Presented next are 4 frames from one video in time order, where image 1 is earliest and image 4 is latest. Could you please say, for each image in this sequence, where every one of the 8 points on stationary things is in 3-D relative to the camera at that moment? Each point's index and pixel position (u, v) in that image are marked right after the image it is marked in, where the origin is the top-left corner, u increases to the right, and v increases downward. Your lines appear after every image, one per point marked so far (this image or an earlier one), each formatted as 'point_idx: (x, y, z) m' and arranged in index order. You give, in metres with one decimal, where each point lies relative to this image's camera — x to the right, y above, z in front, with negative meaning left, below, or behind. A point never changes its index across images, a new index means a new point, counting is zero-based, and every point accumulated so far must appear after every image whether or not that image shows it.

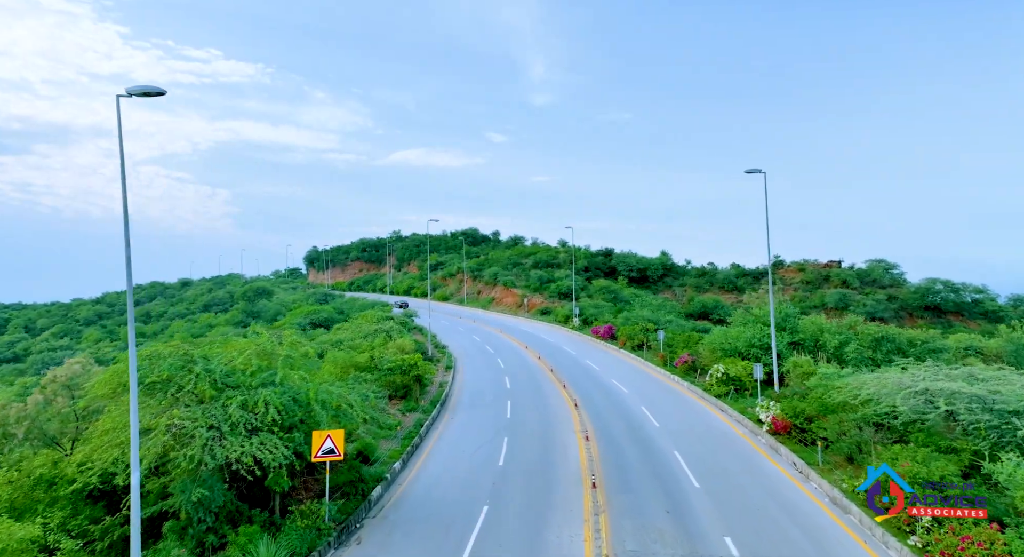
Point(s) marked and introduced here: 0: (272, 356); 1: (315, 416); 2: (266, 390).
0: (-5.9, -1.9, +17.7) m
1: (-4.8, -3.3, +17.4) m
2: (-5.6, -2.6, +16.5) m
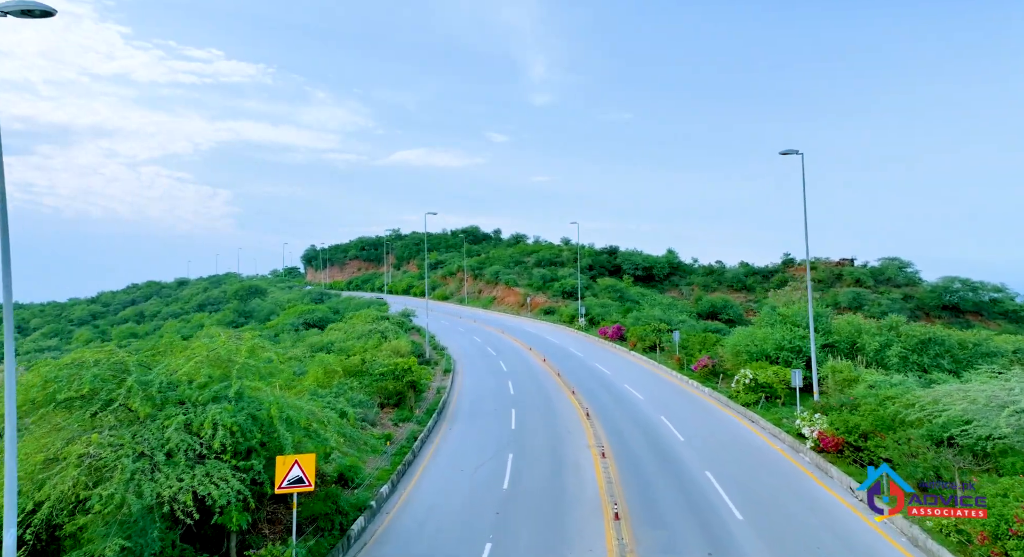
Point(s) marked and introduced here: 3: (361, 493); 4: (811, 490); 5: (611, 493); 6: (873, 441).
0: (-5.7, -1.7, +14.6) m
1: (-4.6, -3.1, +14.3) m
2: (-5.4, -2.4, +13.4) m
3: (-3.8, -5.4, +18.2) m
4: (+7.6, -5.4, +18.5) m
5: (+2.6, -5.6, +19.1) m
6: (+9.4, -4.2, +18.8) m
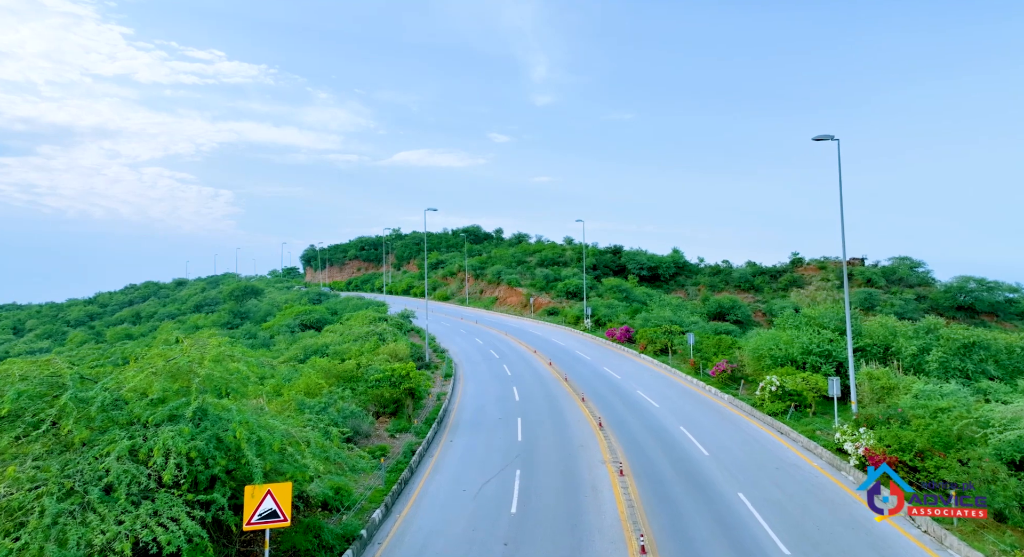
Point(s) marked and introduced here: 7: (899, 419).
0: (-5.5, -1.7, +12.4) m
1: (-4.4, -3.1, +12.1) m
2: (-5.2, -2.3, +11.1) m
3: (-3.6, -5.3, +16.0) m
4: (+7.8, -5.3, +16.2) m
5: (+2.8, -5.6, +16.8) m
6: (+9.6, -4.1, +16.5) m
7: (+10.3, -3.7, +19.5) m
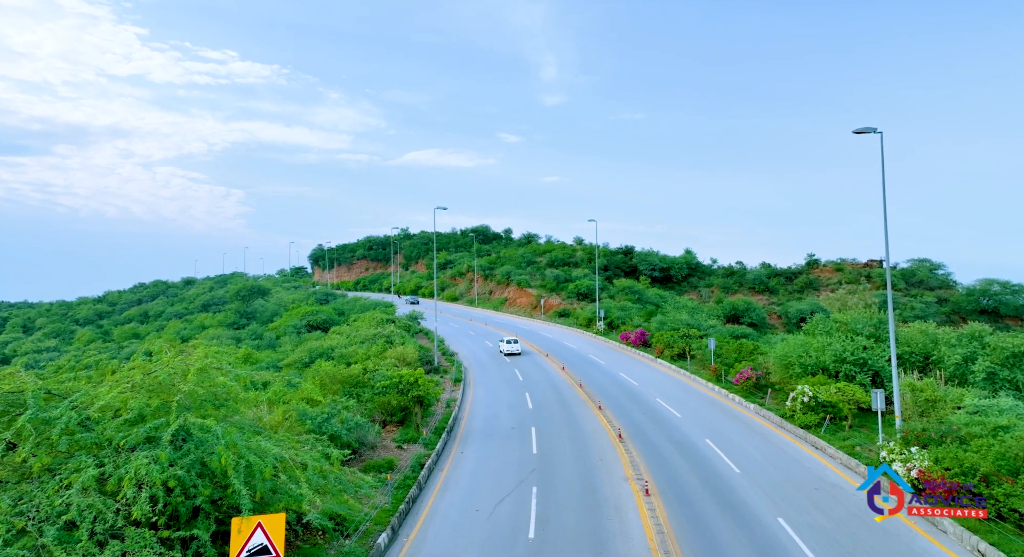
0: (-5.1, -1.7, +11.0) m
1: (-4.1, -3.1, +10.7) m
2: (-4.9, -2.4, +9.7) m
3: (-3.2, -5.4, +14.5) m
4: (+8.2, -5.4, +14.6) m
5: (+3.2, -5.6, +15.3) m
6: (+10.0, -4.2, +14.9) m
7: (+10.7, -3.9, +17.8) m
